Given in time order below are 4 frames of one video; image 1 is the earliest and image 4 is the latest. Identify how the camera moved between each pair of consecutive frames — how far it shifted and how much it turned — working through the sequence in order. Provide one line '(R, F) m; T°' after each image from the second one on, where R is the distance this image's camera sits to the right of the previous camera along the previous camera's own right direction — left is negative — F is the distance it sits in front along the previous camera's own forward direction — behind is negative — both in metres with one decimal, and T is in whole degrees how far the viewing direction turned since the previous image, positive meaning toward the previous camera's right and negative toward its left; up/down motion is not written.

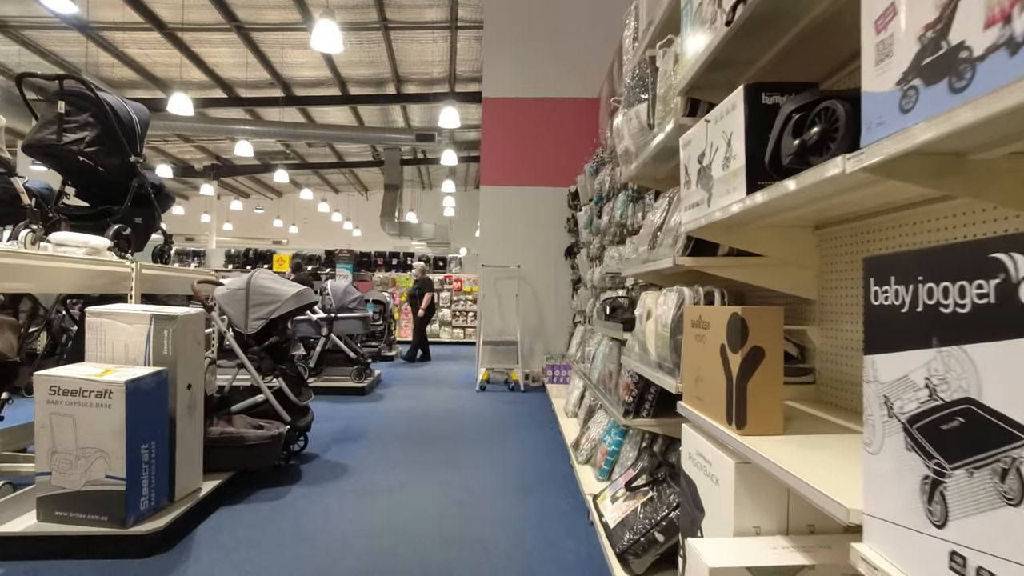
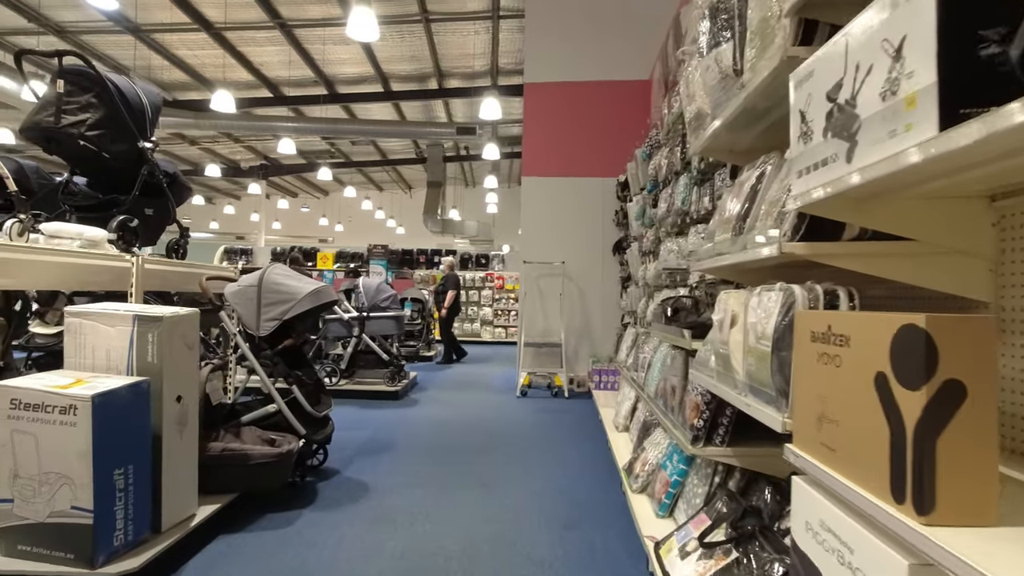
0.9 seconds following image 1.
(0.0, +0.5) m; -5°
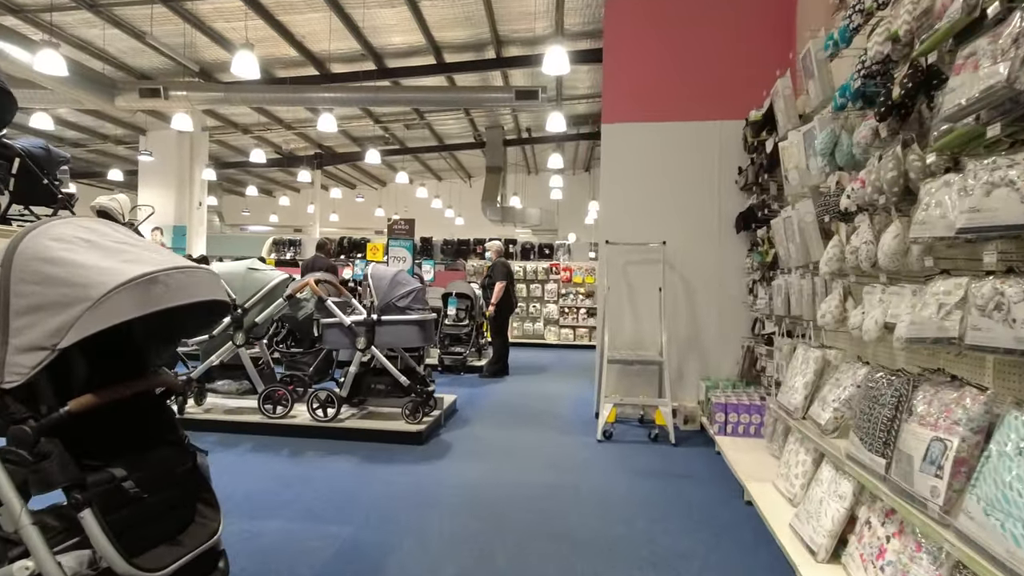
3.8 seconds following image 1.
(-0.1, +1.9) m; -7°
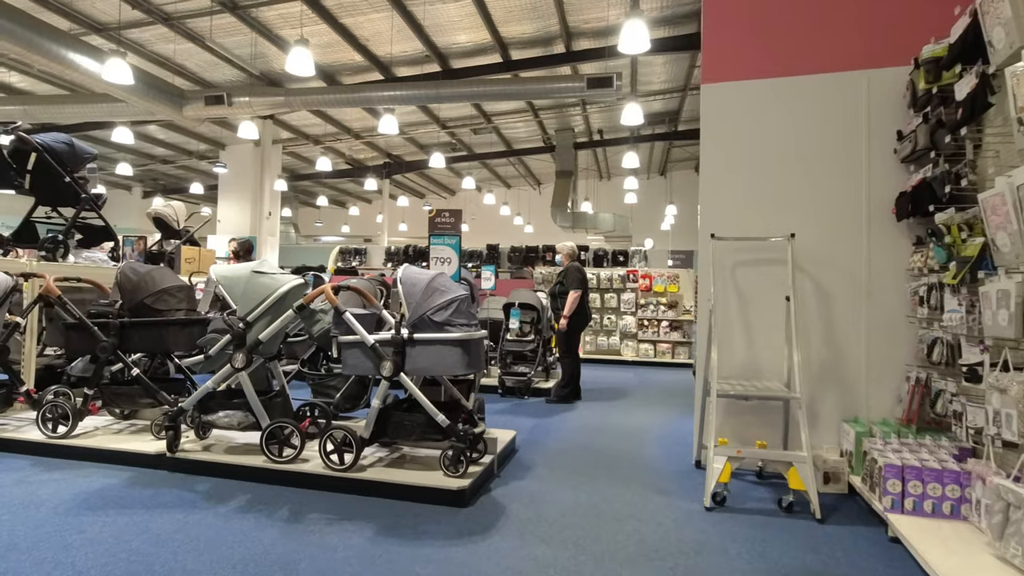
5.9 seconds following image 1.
(0.0, +1.0) m; -7°
